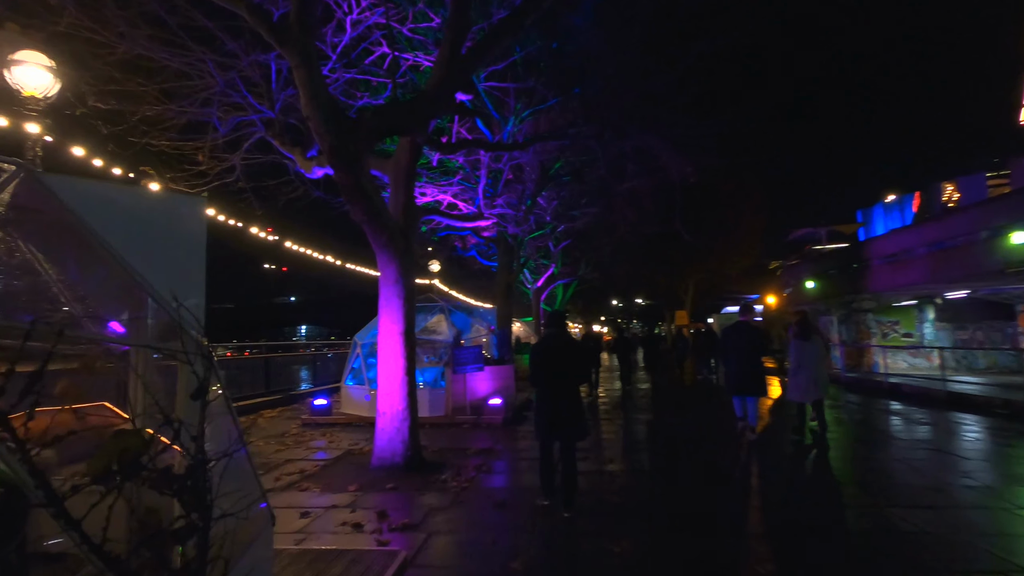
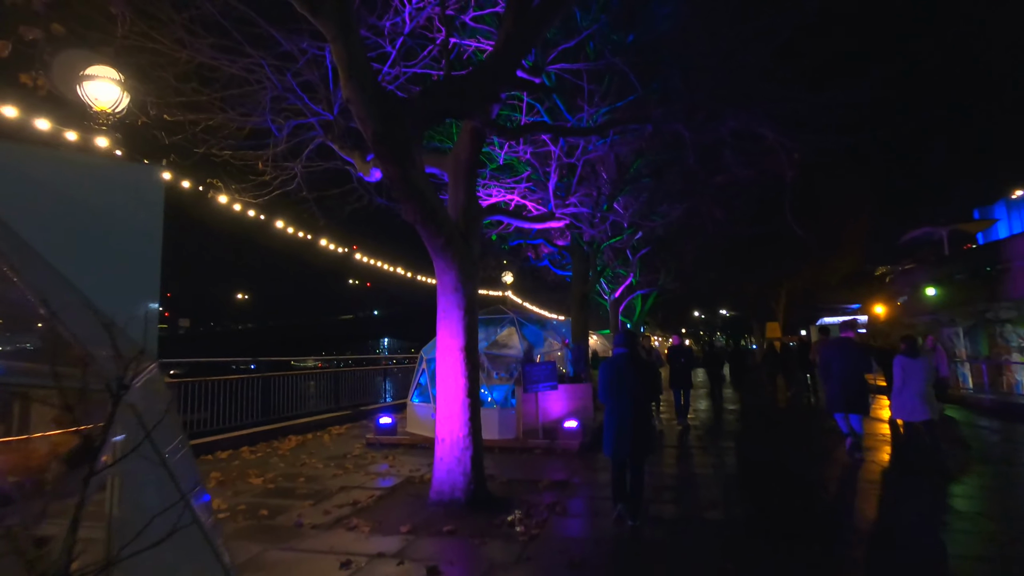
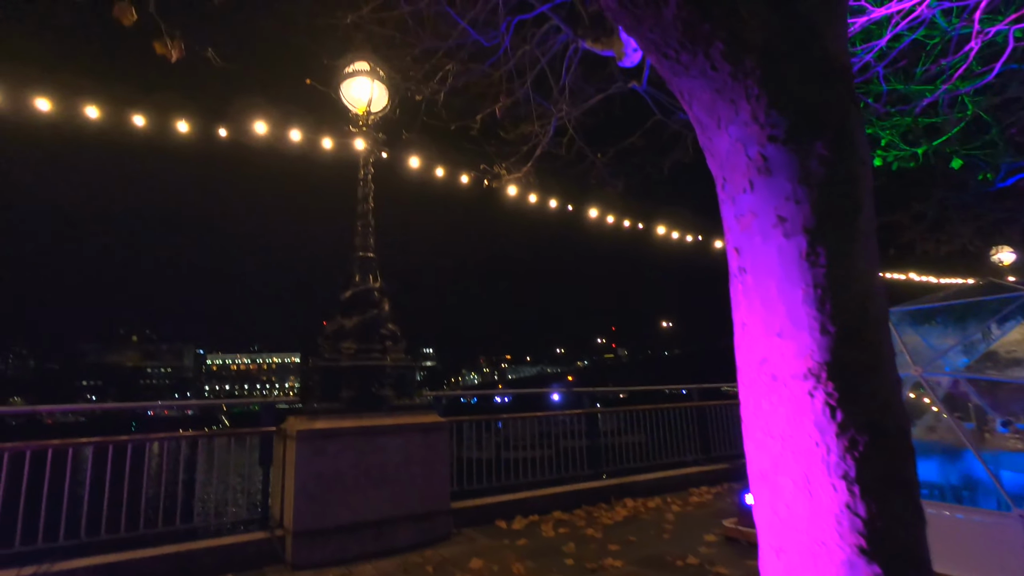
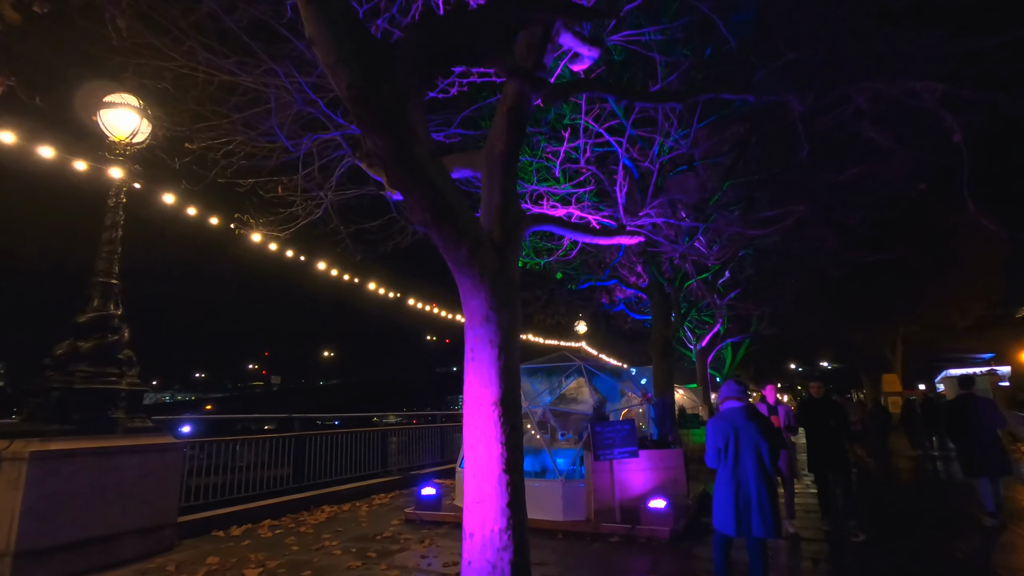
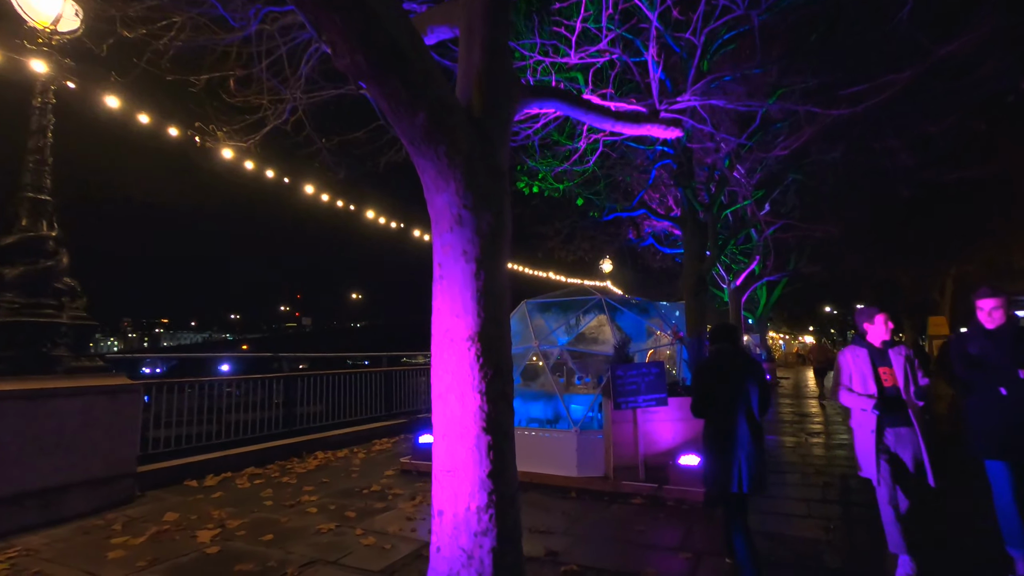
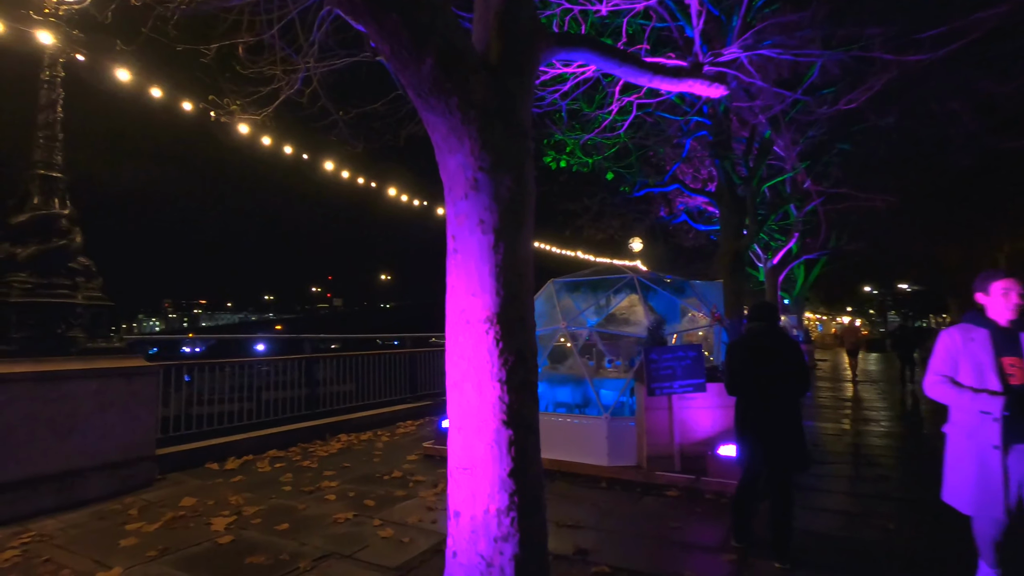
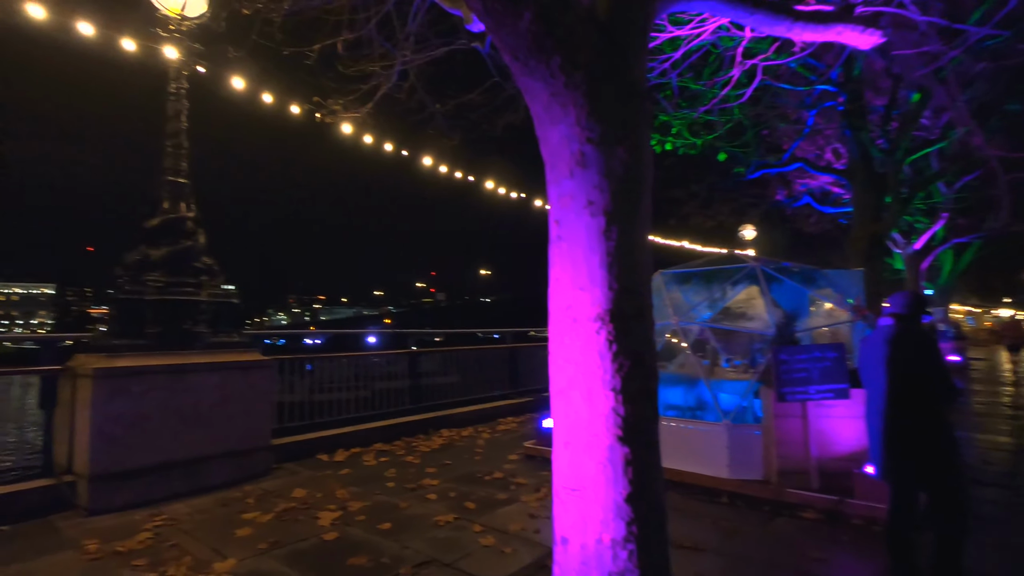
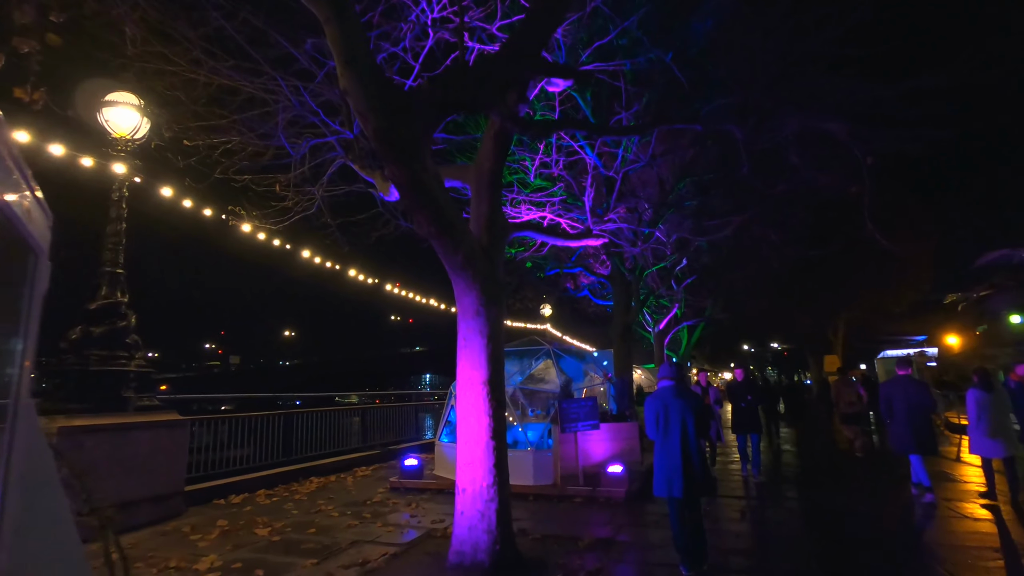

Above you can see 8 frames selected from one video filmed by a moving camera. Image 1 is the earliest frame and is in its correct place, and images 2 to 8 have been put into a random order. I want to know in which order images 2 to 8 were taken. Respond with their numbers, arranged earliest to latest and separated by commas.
2, 8, 4, 5, 6, 7, 3
